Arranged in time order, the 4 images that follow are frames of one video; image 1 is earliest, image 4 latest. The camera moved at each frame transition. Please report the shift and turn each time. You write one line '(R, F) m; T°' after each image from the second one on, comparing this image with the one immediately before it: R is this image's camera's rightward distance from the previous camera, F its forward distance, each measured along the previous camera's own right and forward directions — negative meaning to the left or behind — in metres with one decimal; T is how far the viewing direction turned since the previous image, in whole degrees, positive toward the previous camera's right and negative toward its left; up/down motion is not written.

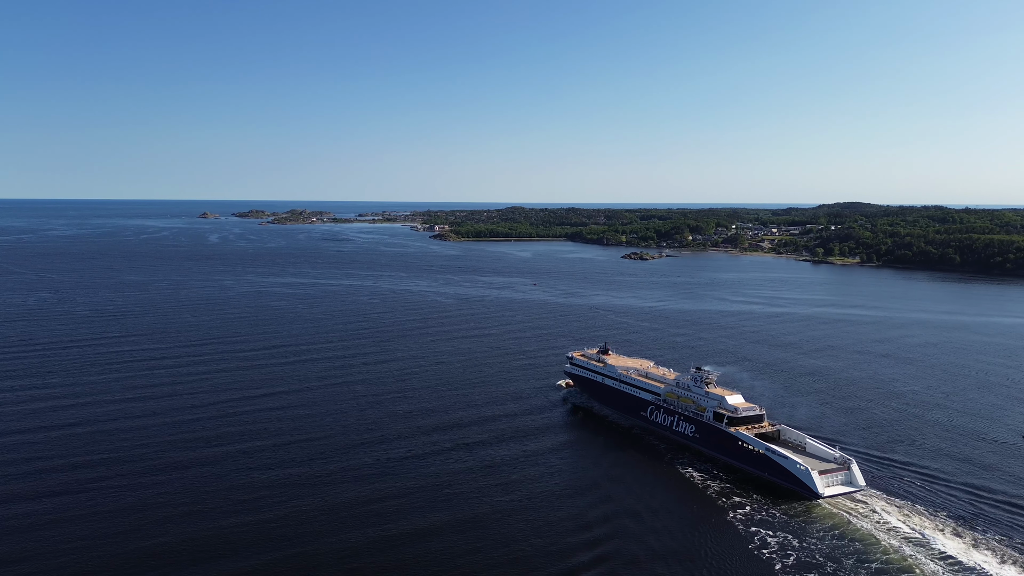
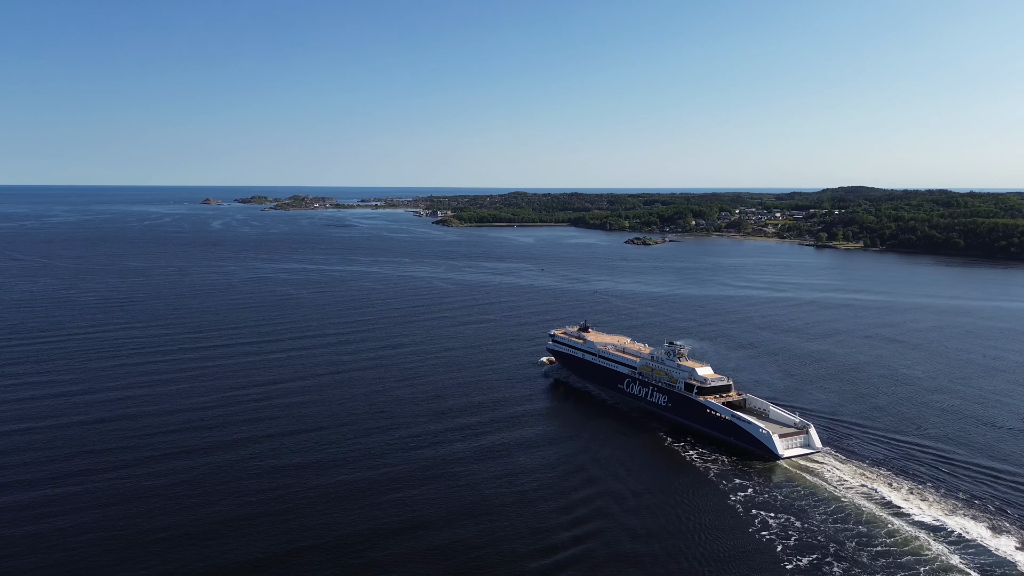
(0.0, -0.1) m; 0°
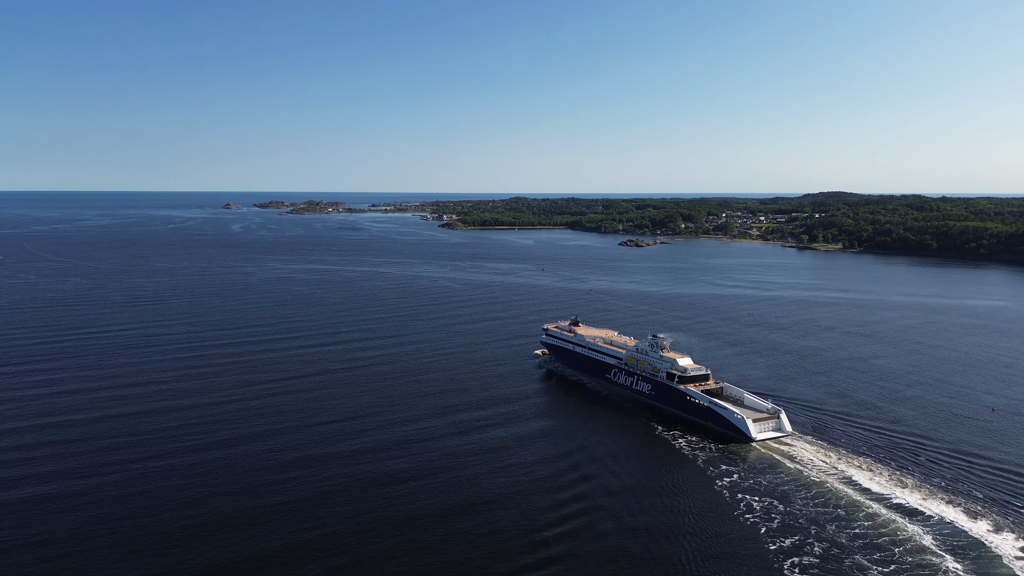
(+0.7, -4.3) m; -1°
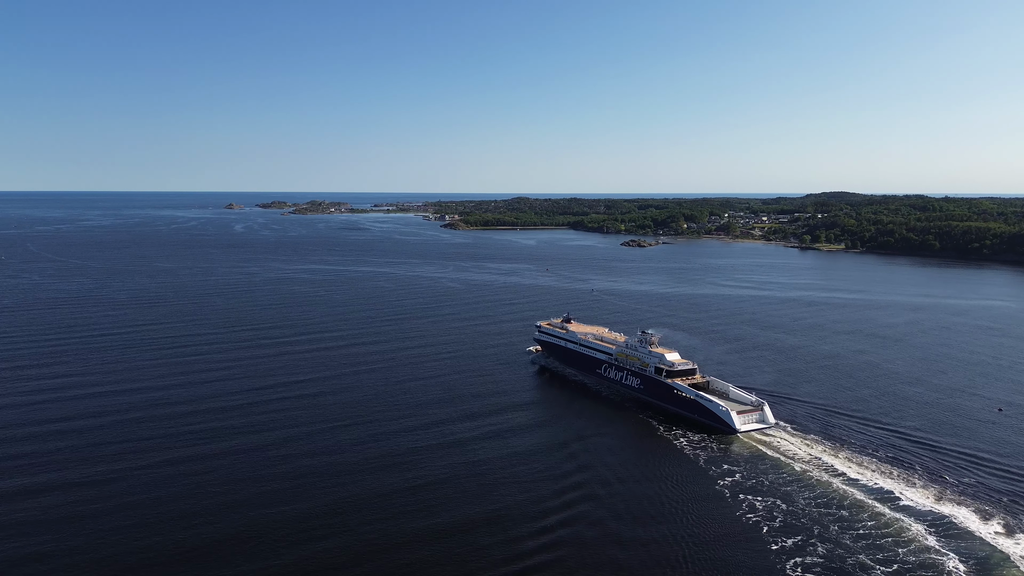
(0.0, 0.0) m; 0°
